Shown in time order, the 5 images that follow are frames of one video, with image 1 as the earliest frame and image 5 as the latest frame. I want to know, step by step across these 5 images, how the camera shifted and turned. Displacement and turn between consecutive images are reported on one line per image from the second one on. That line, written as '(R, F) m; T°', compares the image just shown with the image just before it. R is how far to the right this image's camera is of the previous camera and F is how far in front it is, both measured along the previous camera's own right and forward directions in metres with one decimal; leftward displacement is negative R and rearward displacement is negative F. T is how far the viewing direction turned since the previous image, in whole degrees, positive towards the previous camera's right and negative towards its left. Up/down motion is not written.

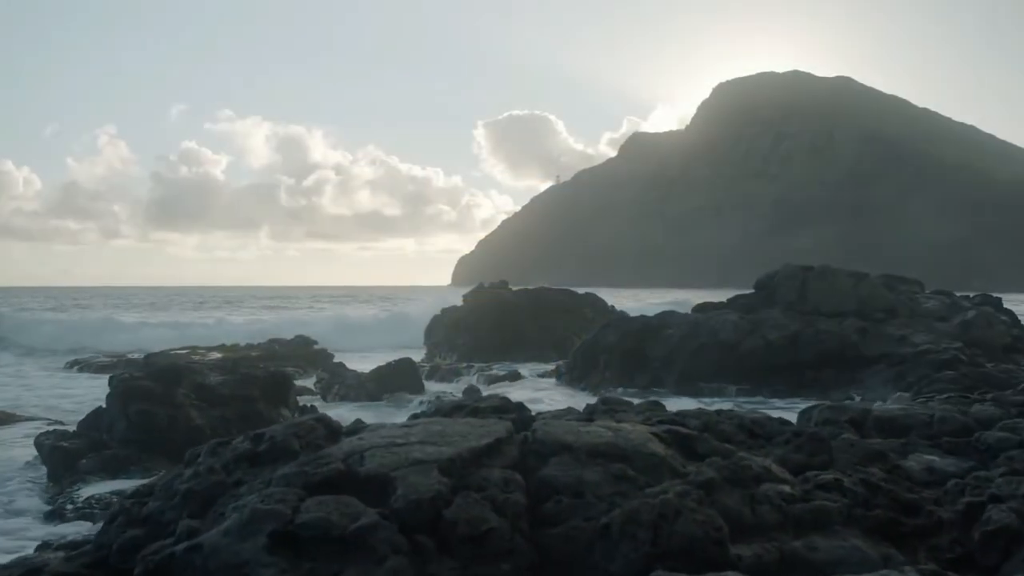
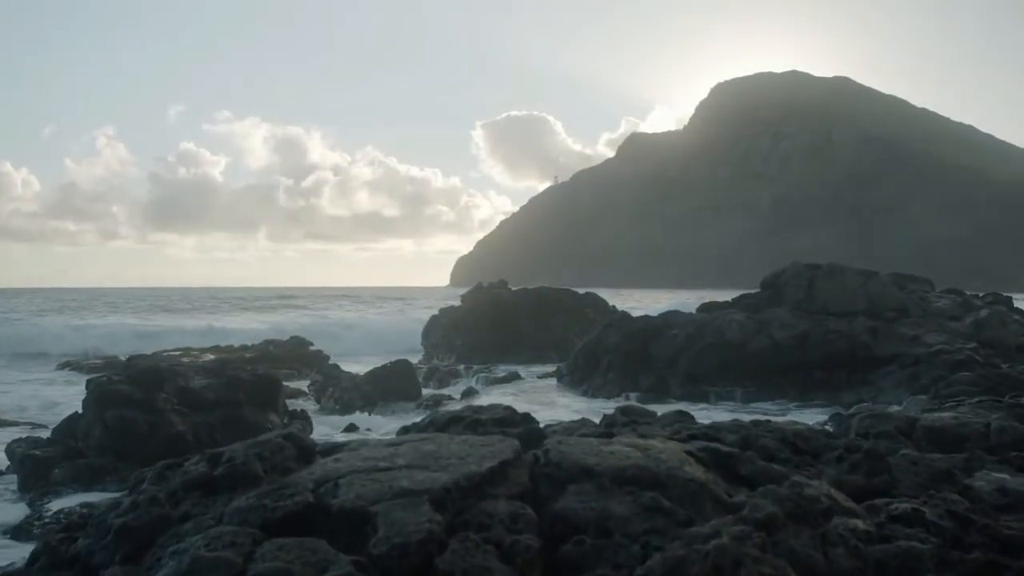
(0.0, +0.8) m; 0°
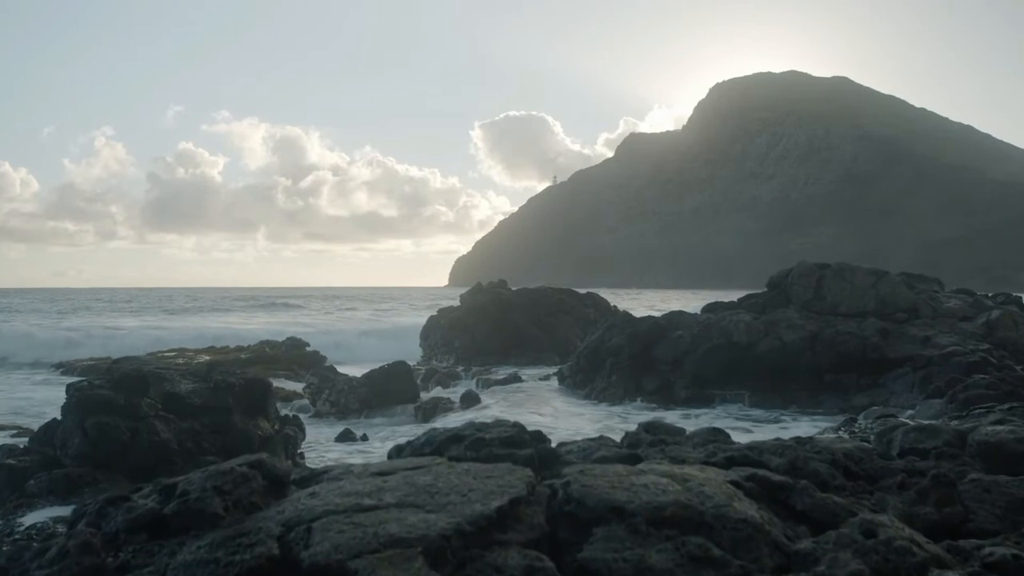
(0.0, +0.6) m; 0°
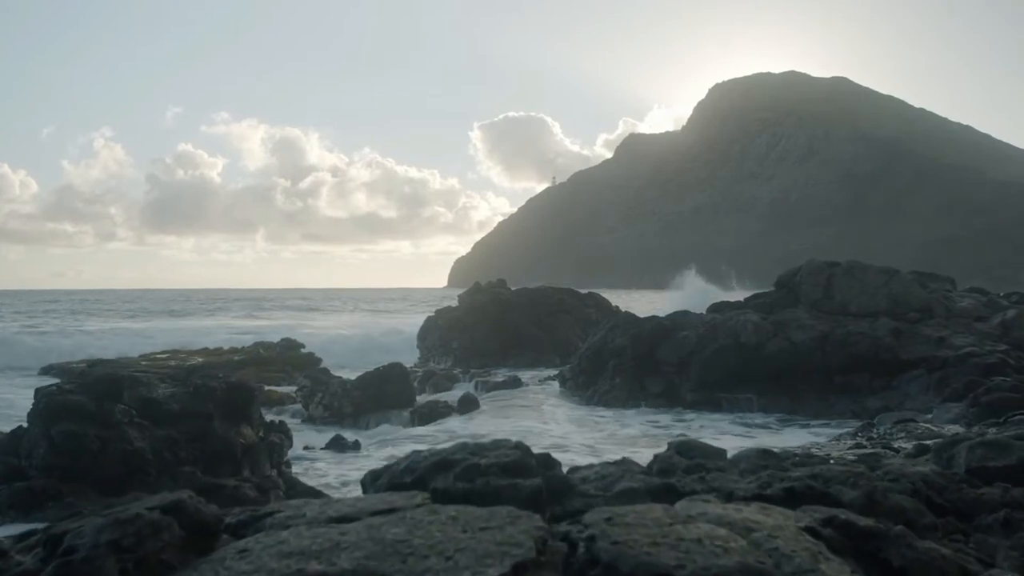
(0.0, +0.8) m; 0°
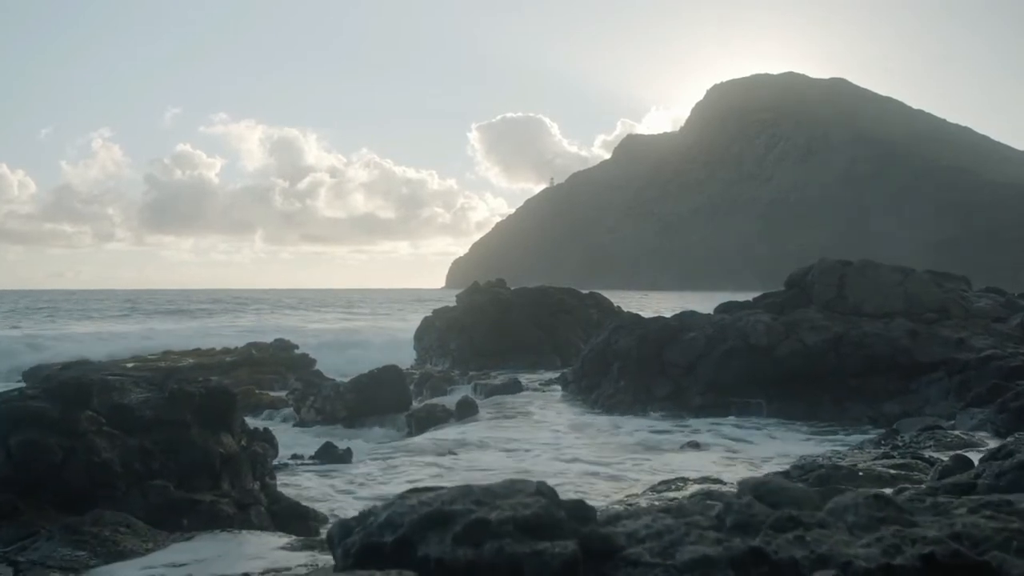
(-0.1, +1.0) m; 0°
